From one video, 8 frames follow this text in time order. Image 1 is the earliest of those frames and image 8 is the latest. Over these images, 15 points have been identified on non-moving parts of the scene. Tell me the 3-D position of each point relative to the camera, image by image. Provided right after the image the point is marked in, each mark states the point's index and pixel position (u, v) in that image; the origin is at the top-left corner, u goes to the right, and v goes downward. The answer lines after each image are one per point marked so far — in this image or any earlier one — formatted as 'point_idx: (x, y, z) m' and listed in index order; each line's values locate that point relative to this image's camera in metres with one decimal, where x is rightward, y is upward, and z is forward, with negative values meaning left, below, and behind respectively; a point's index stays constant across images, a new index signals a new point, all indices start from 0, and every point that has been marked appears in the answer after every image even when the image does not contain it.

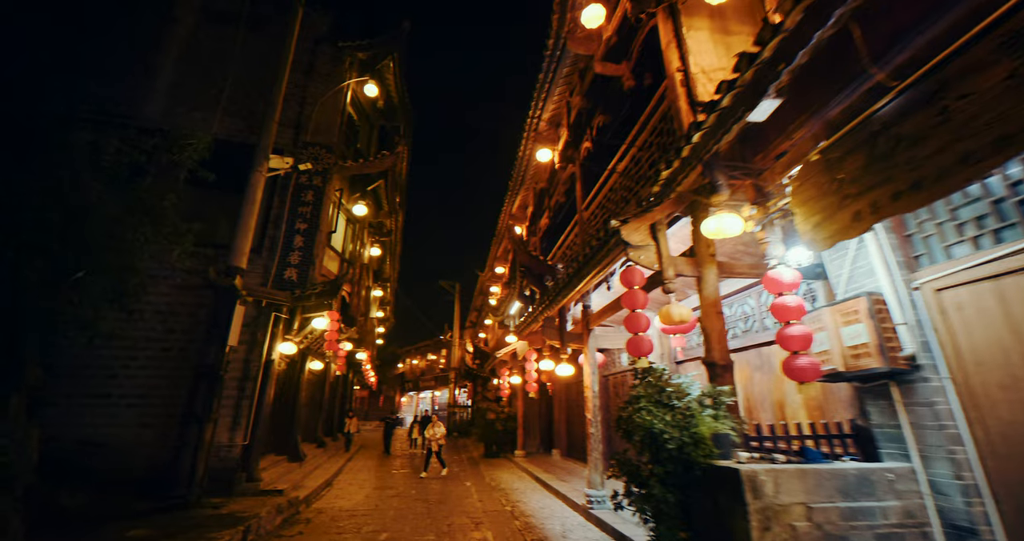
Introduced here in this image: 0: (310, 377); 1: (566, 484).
0: (-7.3, -3.9, +14.7) m
1: (+1.4, -5.2, +10.0) m
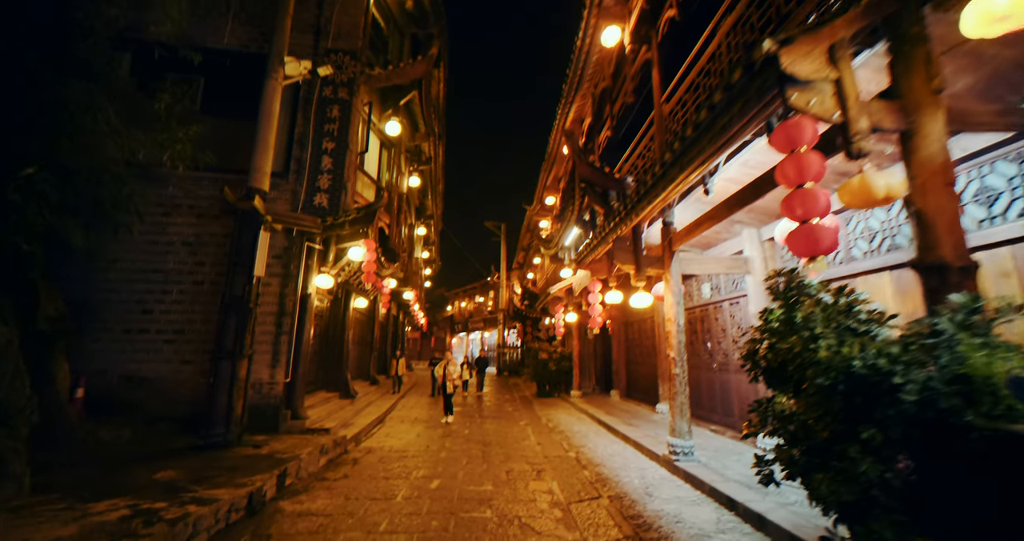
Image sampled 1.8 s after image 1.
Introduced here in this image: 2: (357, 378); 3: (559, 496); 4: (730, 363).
0: (-5.4, -1.6, +14.2) m
1: (+2.7, -3.4, +8.8) m
2: (-5.7, -4.0, +15.1) m
3: (+0.6, -3.0, +5.5) m
4: (+4.3, -1.8, +8.1) m
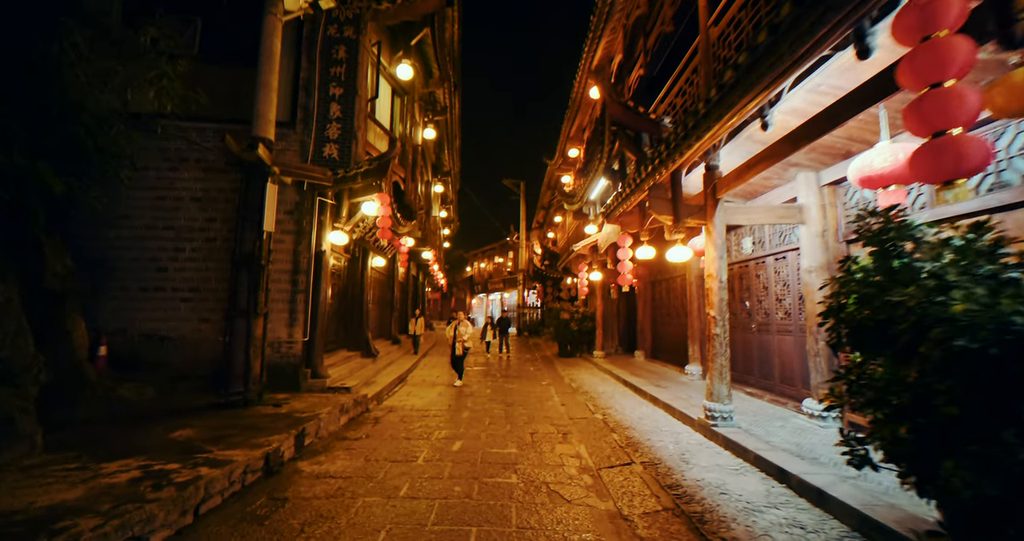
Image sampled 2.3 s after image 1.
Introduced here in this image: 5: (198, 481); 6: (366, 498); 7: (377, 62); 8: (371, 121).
0: (-4.7, -0.2, +14.0) m
1: (+3.2, -2.5, +8.4) m
2: (-4.9, -2.5, +15.1) m
3: (+1.0, -2.4, +5.1) m
4: (+4.7, -1.0, +7.4) m
5: (-2.8, -1.9, +3.7) m
6: (-1.4, -2.3, +4.0) m
7: (-3.2, +4.9, +9.5) m
8: (-3.3, +3.4, +9.4) m
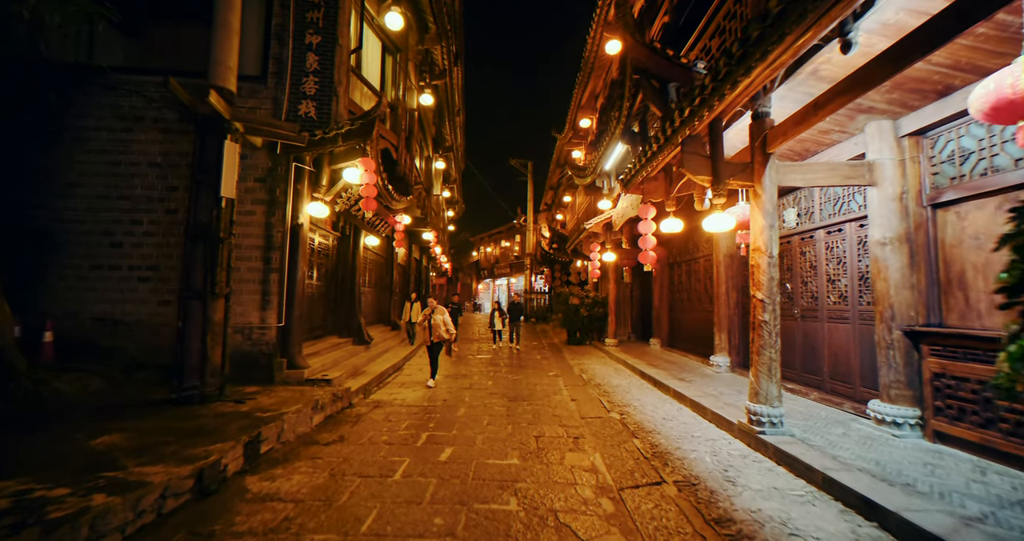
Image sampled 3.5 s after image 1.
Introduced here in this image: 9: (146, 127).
0: (-4.5, +0.4, +13.0) m
1: (+3.3, -2.1, +7.3) m
2: (-4.7, -1.8, +14.2) m
3: (+0.9, -2.1, +4.1) m
4: (+4.8, -0.6, +6.3) m
5: (-2.9, -1.6, +2.7) m
6: (-1.5, -2.0, +3.0) m
7: (-3.1, +5.3, +8.3) m
8: (-3.2, +3.9, +8.2) m
9: (-6.4, +2.5, +7.0) m
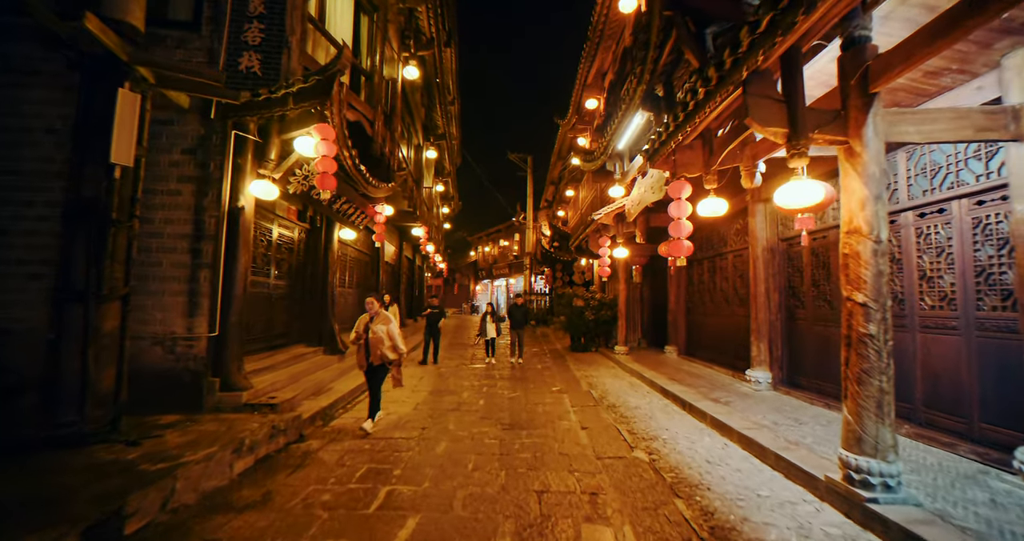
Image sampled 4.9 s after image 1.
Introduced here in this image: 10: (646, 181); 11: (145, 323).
0: (-4.6, +0.5, +11.5) m
1: (+3.2, -2.0, +5.8) m
2: (-4.8, -1.8, +12.7) m
3: (+0.9, -2.0, +2.6) m
4: (+4.7, -0.5, +4.8) m
5: (-2.9, -1.5, +1.2) m
6: (-1.5, -1.9, +1.5) m
7: (-3.1, +5.4, +6.9) m
8: (-3.2, +4.0, +6.7) m
9: (-6.4, +2.6, +5.6) m
10: (+2.5, +1.6, +7.4) m
11: (-4.9, -0.7, +5.4) m
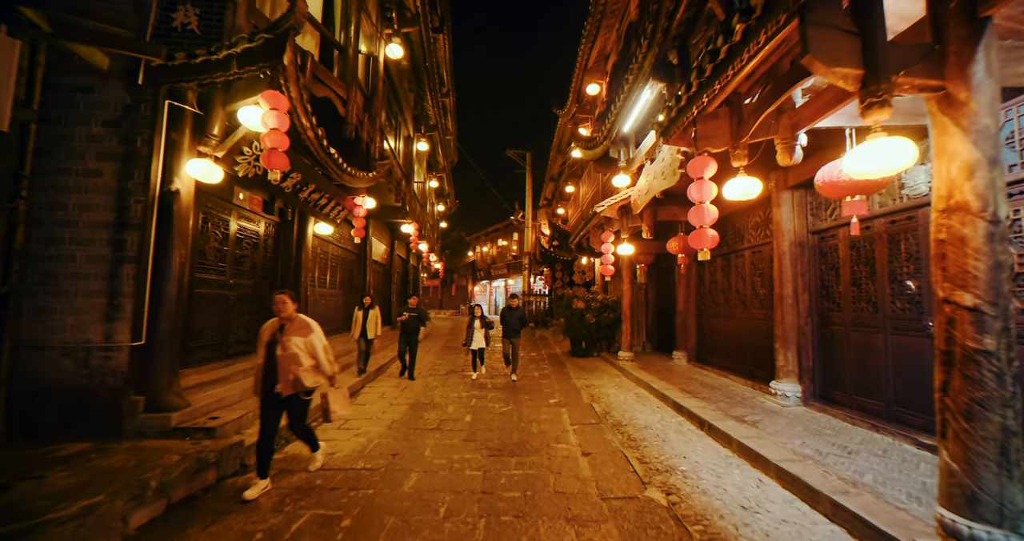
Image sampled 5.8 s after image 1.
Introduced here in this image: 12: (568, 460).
0: (-4.7, +0.5, +10.6) m
1: (+3.0, -2.0, +4.9) m
2: (-5.0, -1.7, +11.7) m
3: (+0.7, -2.0, +1.7) m
4: (+4.6, -0.5, +3.9) m
5: (-3.1, -1.5, +0.2) m
6: (-1.7, -1.8, +0.6) m
7: (-3.3, +5.4, +5.9) m
8: (-3.4, +4.0, +5.8) m
9: (-6.6, +2.6, +4.6) m
10: (+2.3, +1.7, +6.5) m
11: (-5.0, -0.7, +4.5) m
12: (+0.6, -2.2, +4.8) m
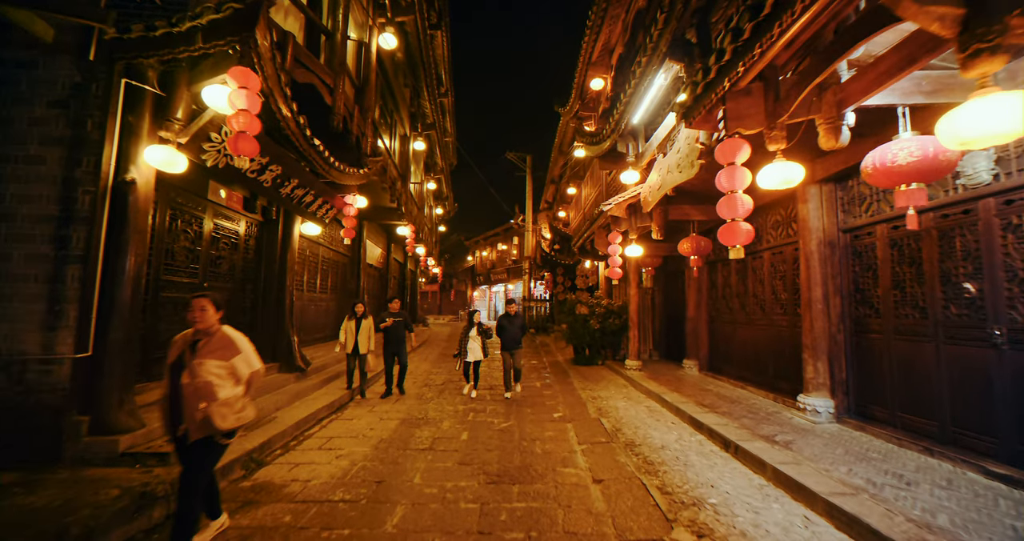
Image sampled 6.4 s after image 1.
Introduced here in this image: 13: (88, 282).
0: (-4.7, +0.4, +10.0) m
1: (+3.1, -2.0, +4.3) m
2: (-4.9, -1.8, +11.1) m
3: (+0.7, -1.9, +1.0) m
4: (+4.6, -0.5, +3.3) m
5: (-3.1, -1.4, -0.4) m
6: (-1.7, -1.8, 0.0) m
7: (-3.3, +5.4, +5.4) m
8: (-3.4, +4.0, +5.3) m
9: (-6.6, +2.6, +4.1) m
10: (+2.3, +1.6, +5.9) m
11: (-5.0, -0.7, +3.9) m
12: (+0.7, -2.2, +4.2) m
13: (-4.2, -0.1, +4.1) m
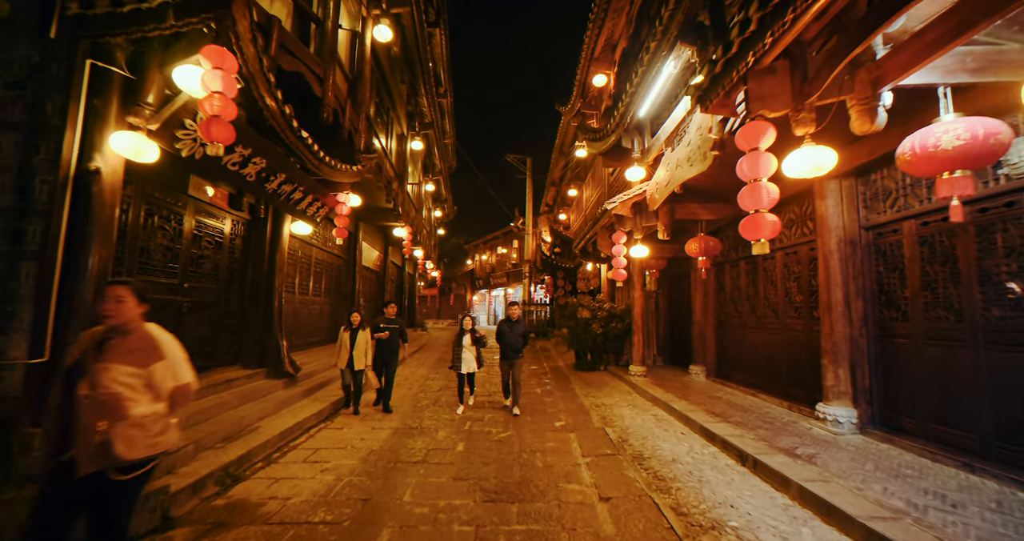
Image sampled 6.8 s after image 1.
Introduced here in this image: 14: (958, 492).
0: (-4.7, +0.4, +9.6) m
1: (+3.0, -2.0, +3.9) m
2: (-5.0, -1.9, +10.7) m
3: (+0.7, -1.9, +0.7) m
4: (+4.6, -0.4, +2.9) m
5: (-3.1, -1.4, -0.7) m
6: (-1.7, -1.7, -0.4) m
7: (-3.3, +5.4, +5.1) m
8: (-3.4, +4.0, +4.9) m
9: (-6.6, +2.6, +3.7) m
10: (+2.3, +1.6, +5.5) m
11: (-5.0, -0.6, +3.5) m
12: (+0.6, -2.2, +3.8) m
13: (-4.2, -0.1, +3.7) m
14: (+3.9, -1.9, +3.5) m
